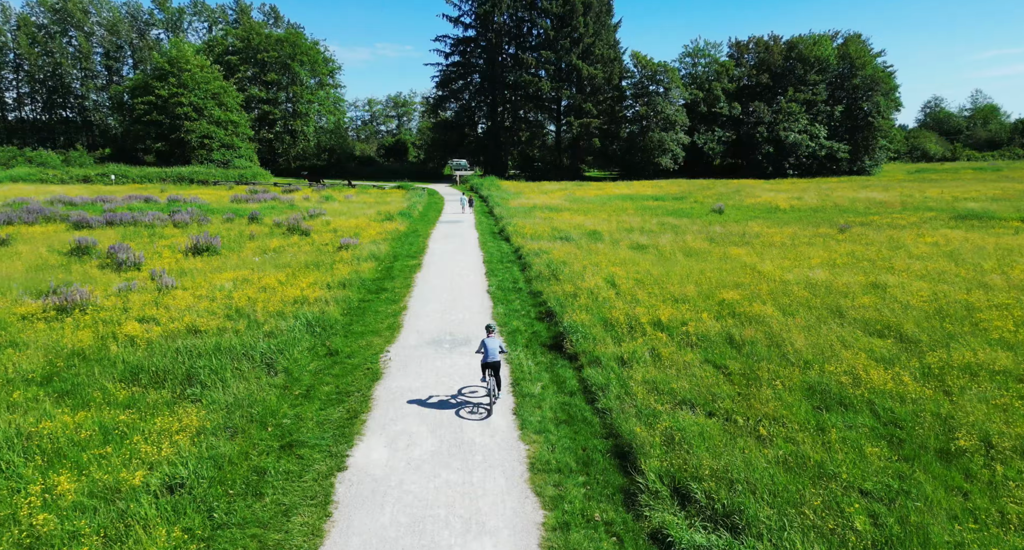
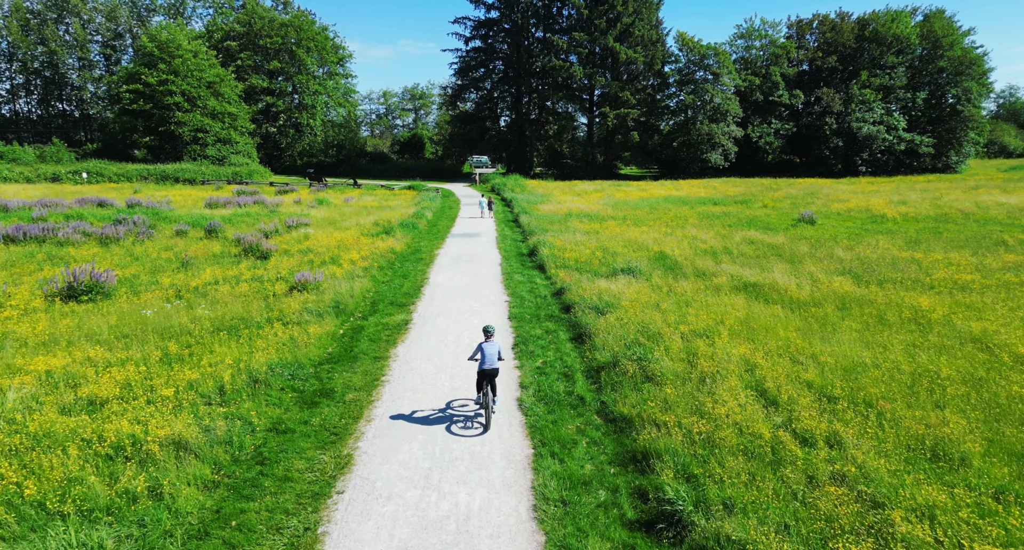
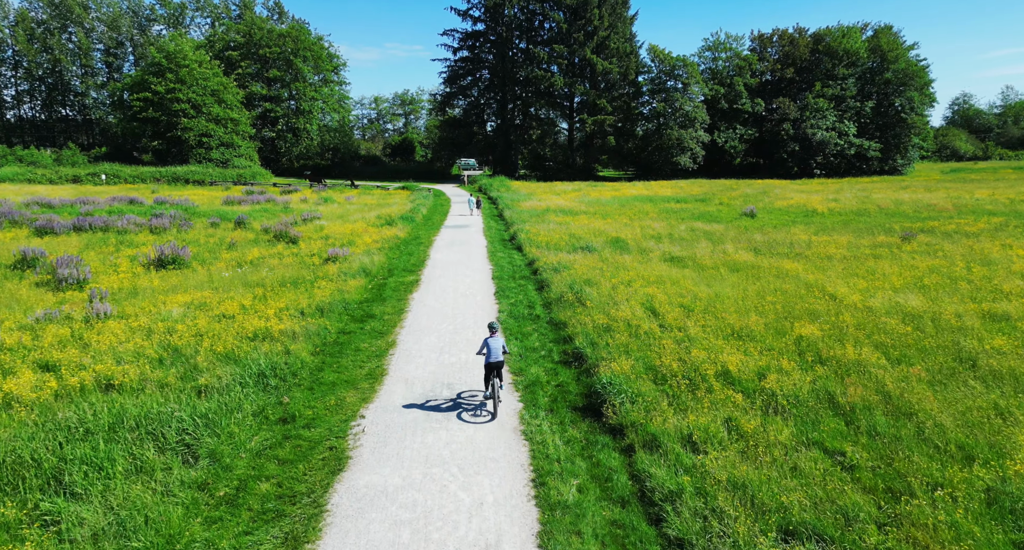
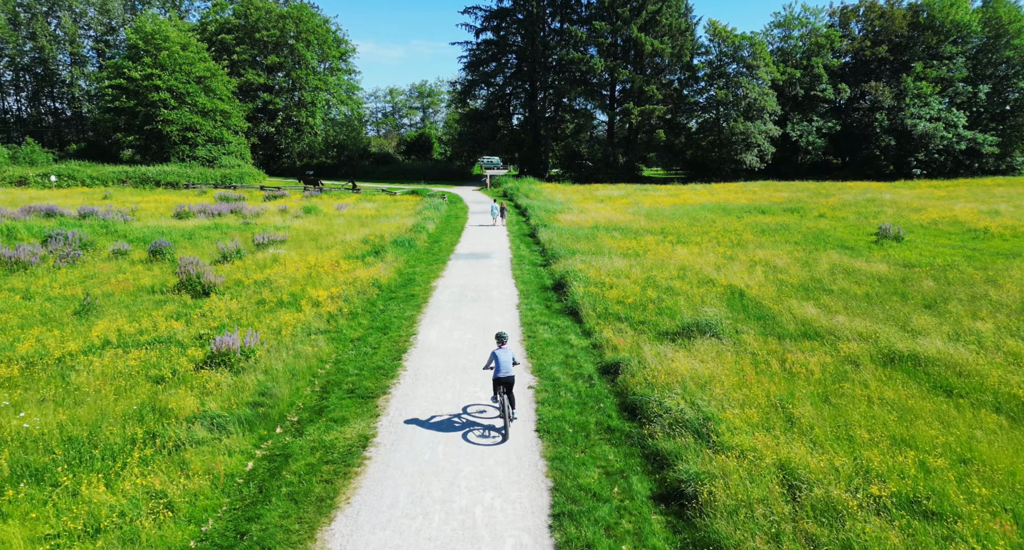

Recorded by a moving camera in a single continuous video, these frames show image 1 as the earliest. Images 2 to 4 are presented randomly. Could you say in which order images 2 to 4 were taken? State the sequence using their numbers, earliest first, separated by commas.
3, 2, 4
